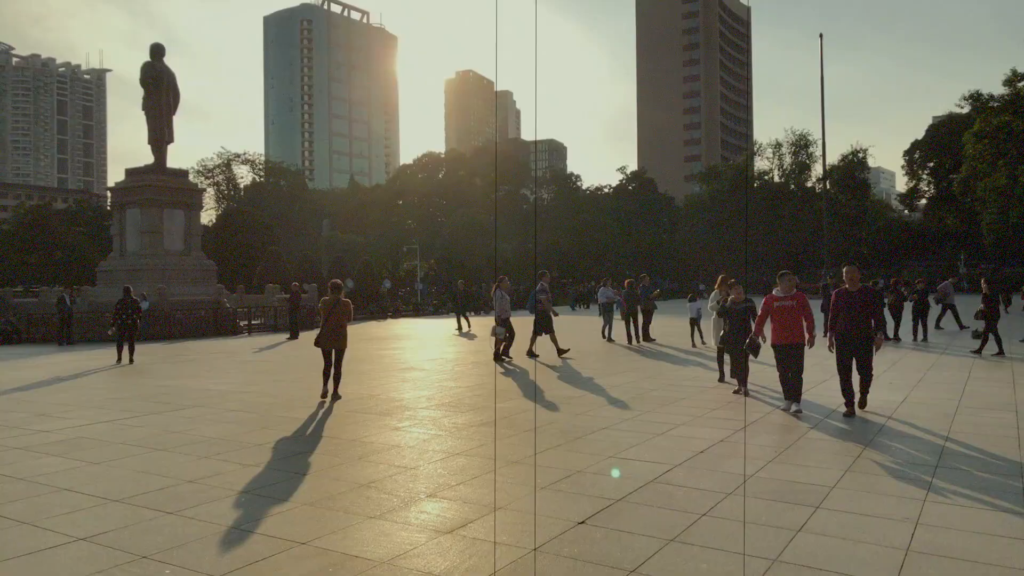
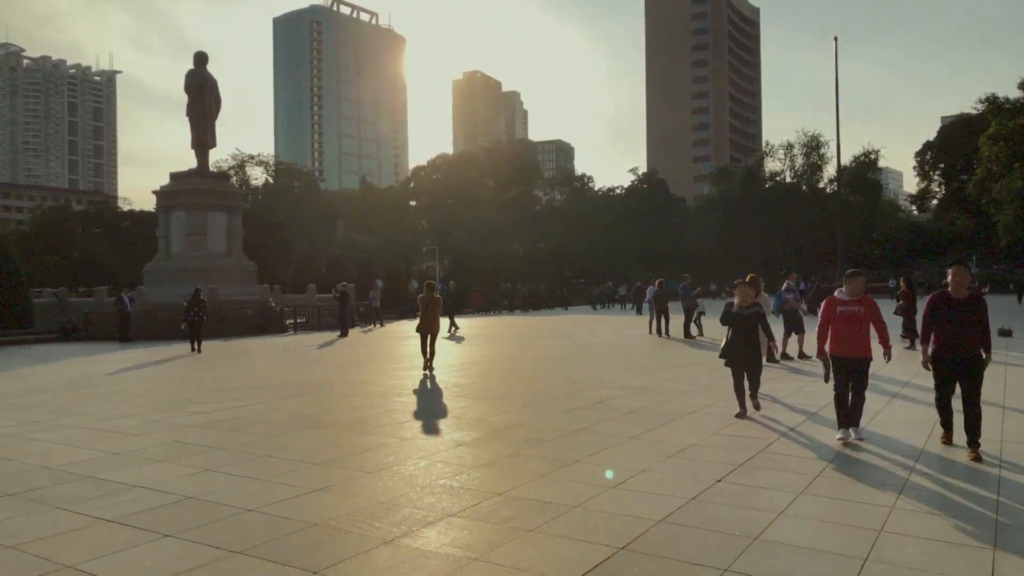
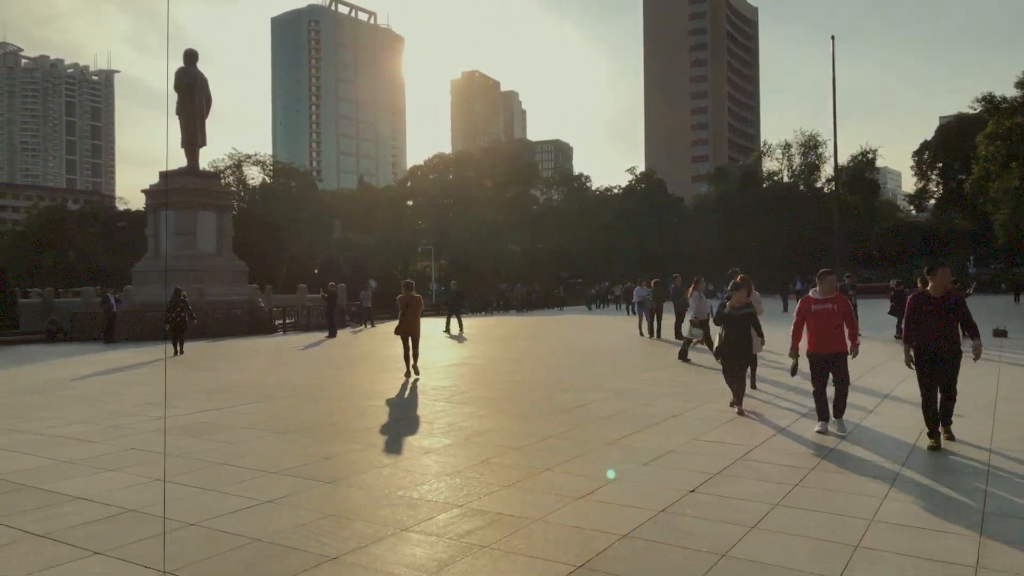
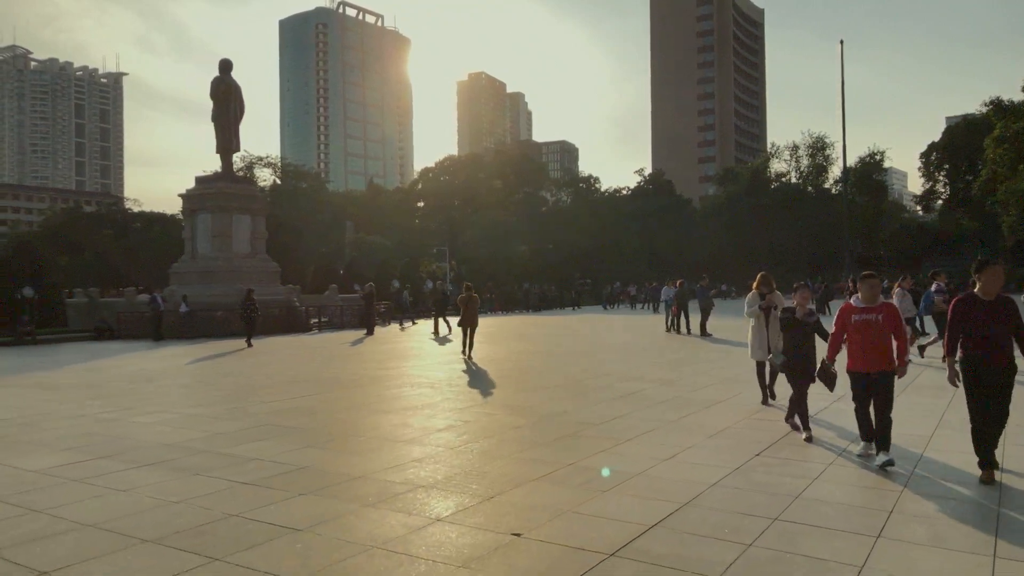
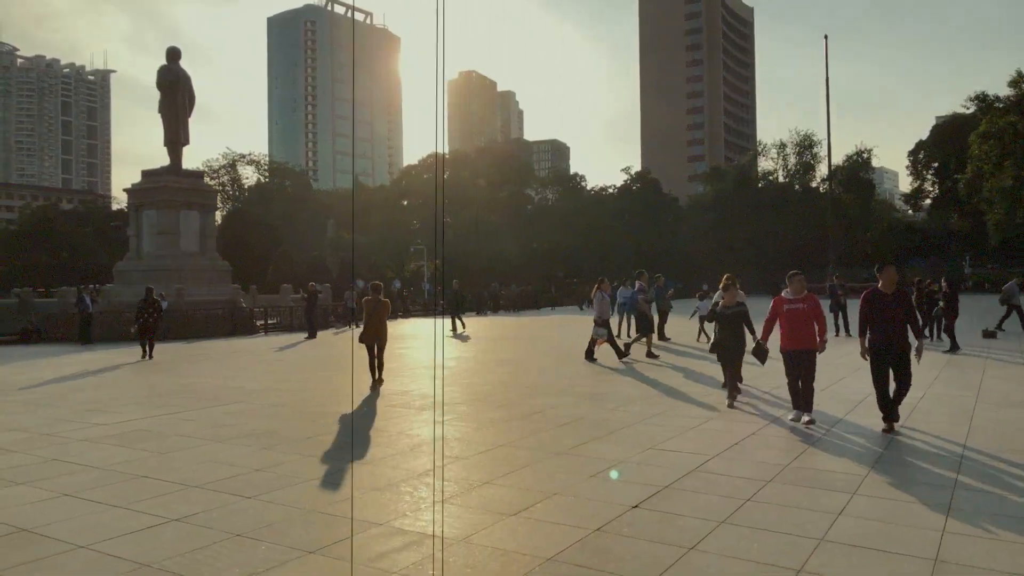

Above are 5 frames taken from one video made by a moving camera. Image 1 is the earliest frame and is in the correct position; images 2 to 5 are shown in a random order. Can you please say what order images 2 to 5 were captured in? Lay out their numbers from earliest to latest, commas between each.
5, 3, 2, 4
